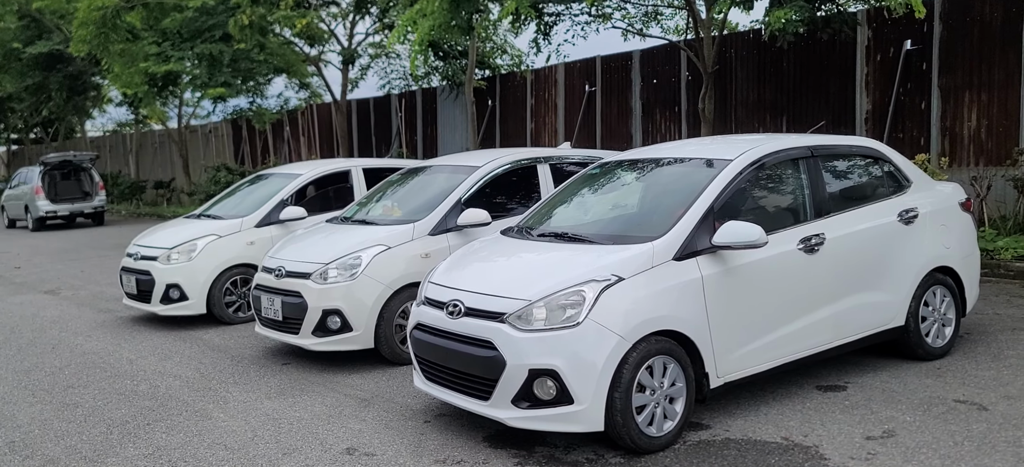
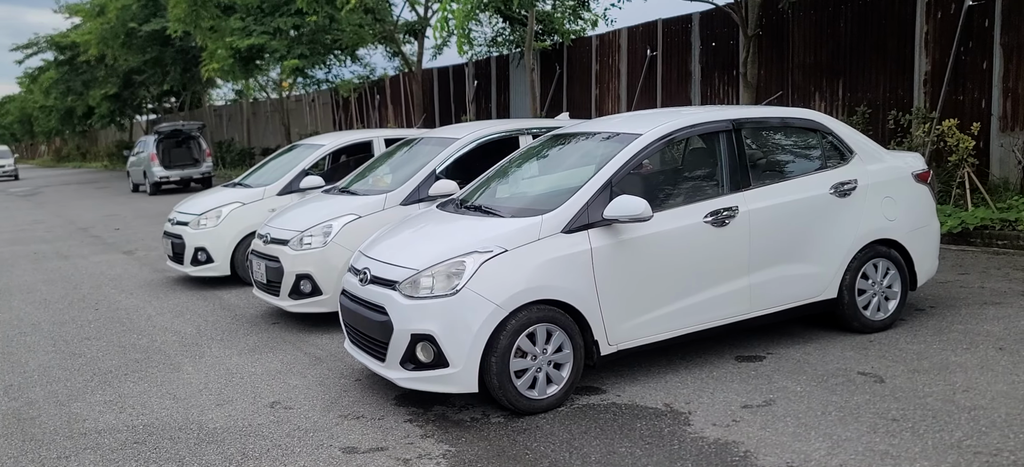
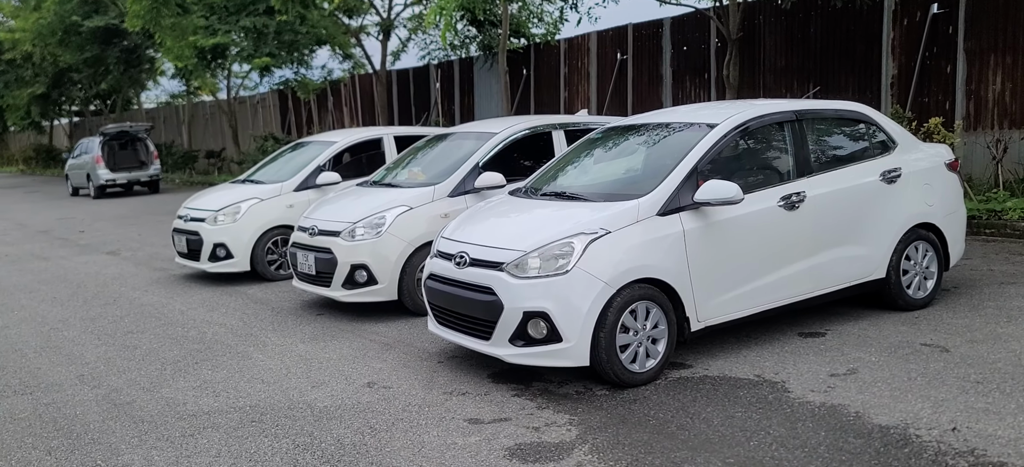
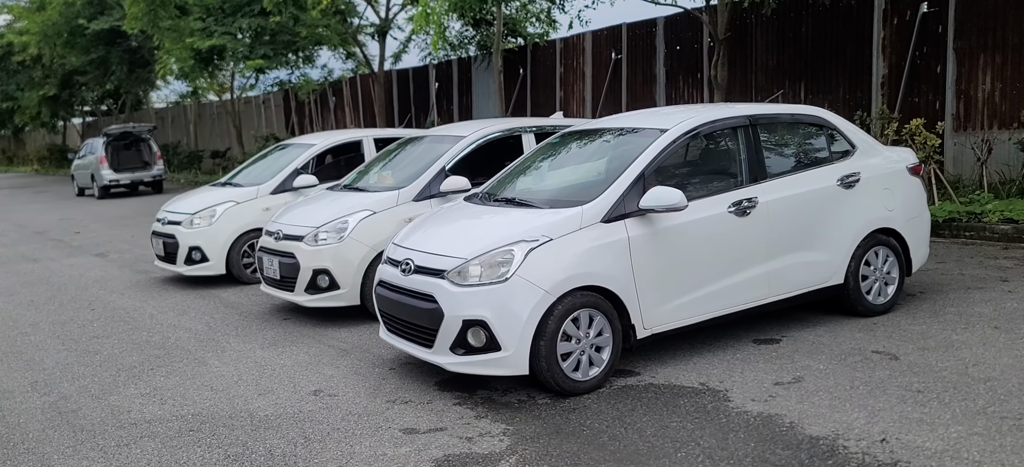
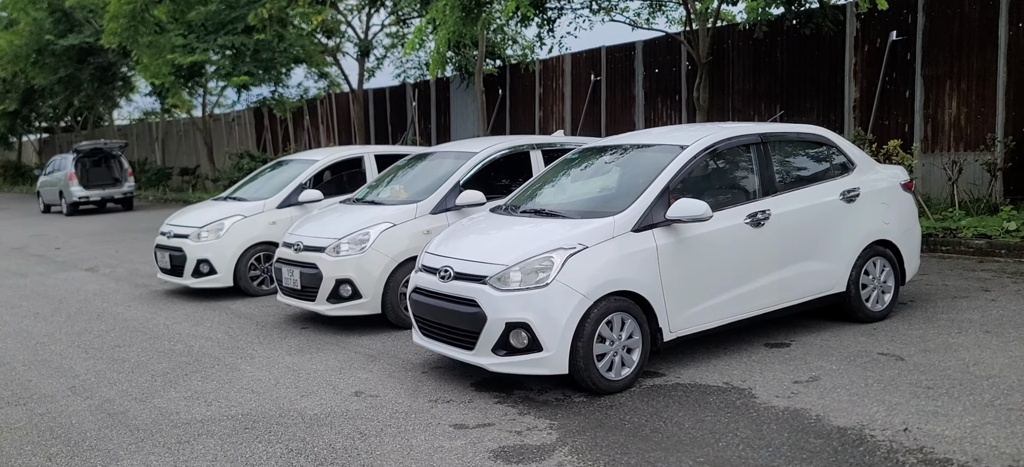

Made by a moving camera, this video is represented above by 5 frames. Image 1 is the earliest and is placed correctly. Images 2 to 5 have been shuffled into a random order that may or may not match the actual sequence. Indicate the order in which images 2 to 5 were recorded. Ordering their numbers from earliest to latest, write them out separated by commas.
5, 3, 4, 2
